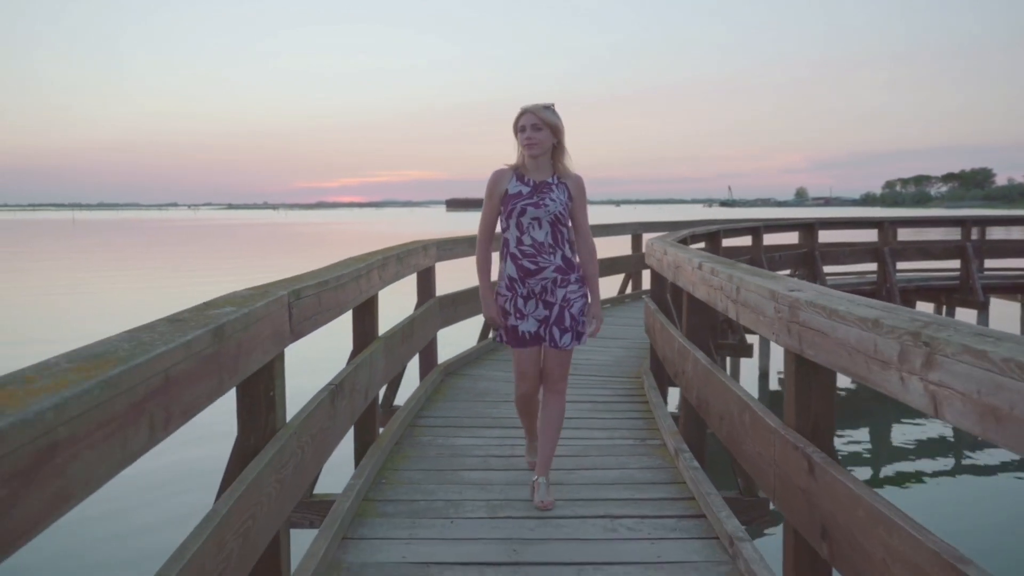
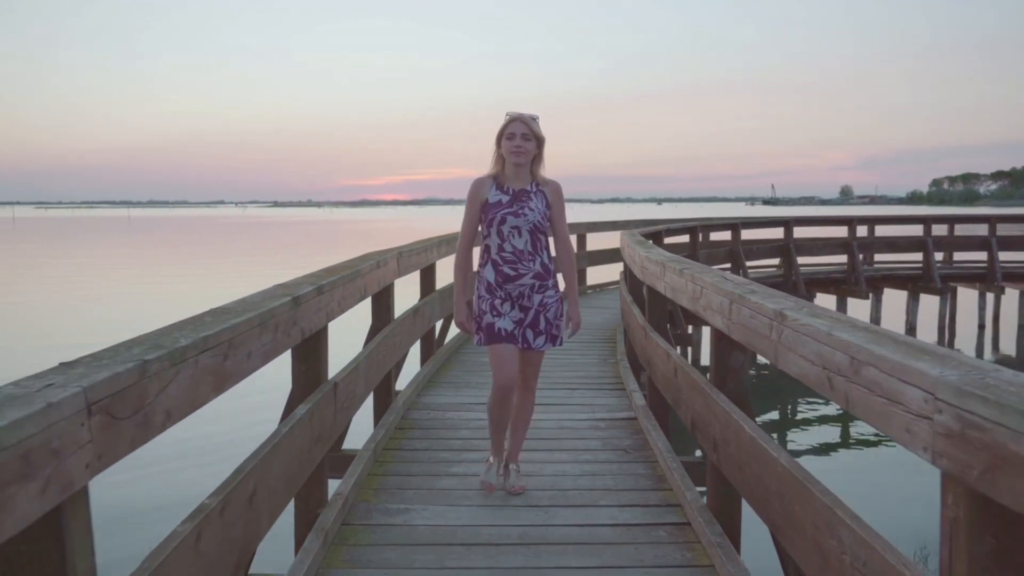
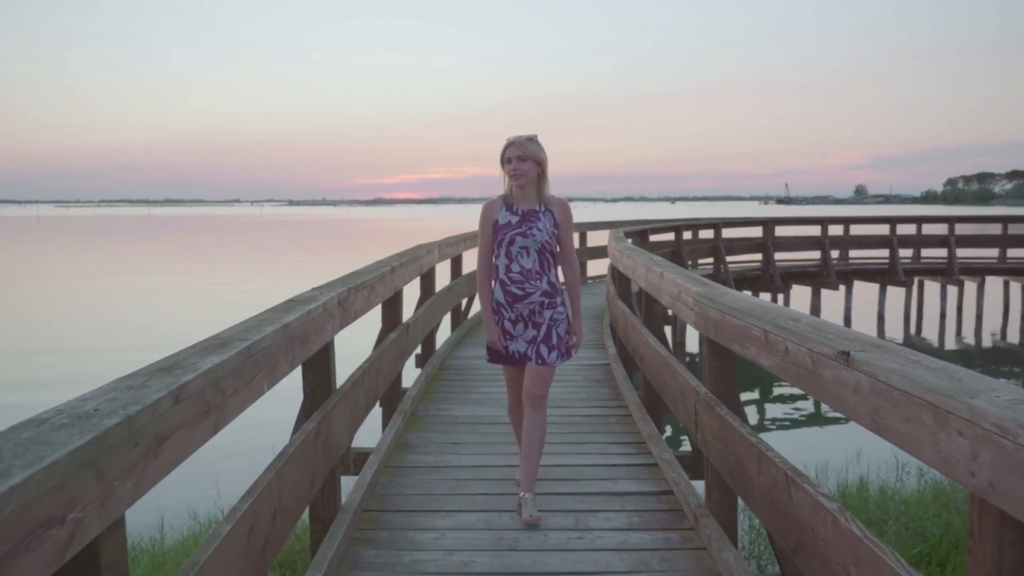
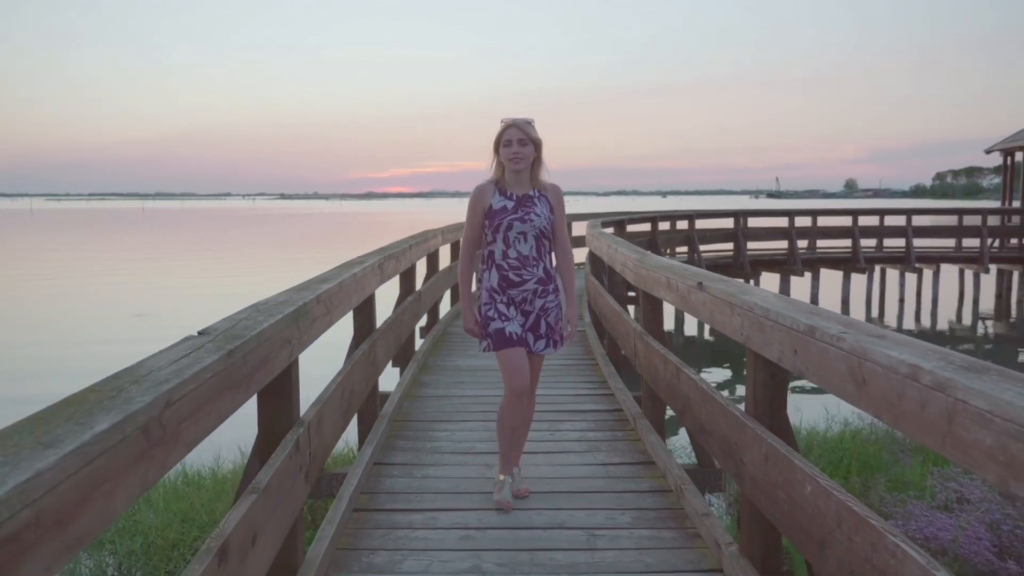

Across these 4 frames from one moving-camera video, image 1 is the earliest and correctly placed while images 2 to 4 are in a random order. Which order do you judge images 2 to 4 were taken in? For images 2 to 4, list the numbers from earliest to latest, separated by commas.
2, 3, 4
